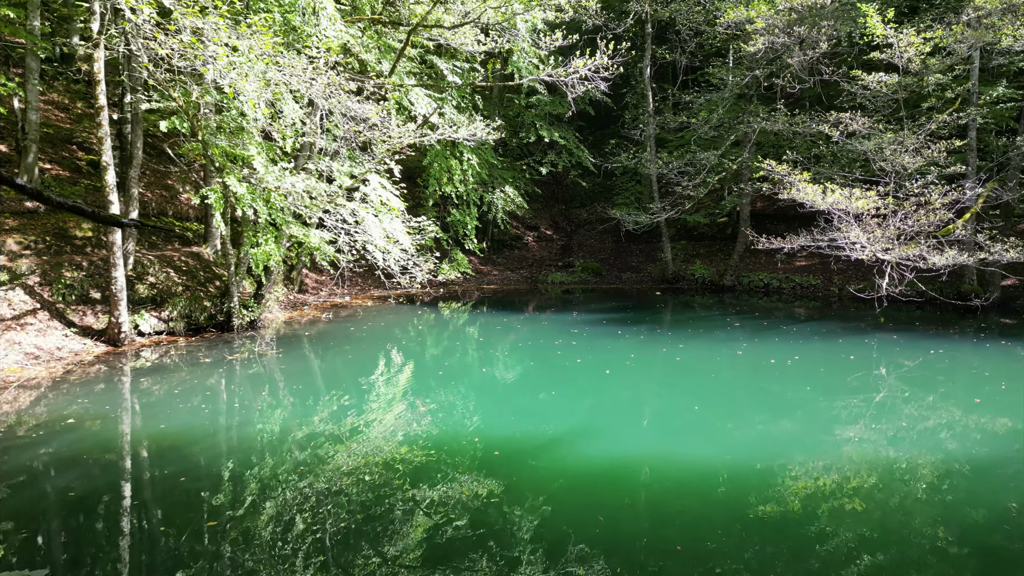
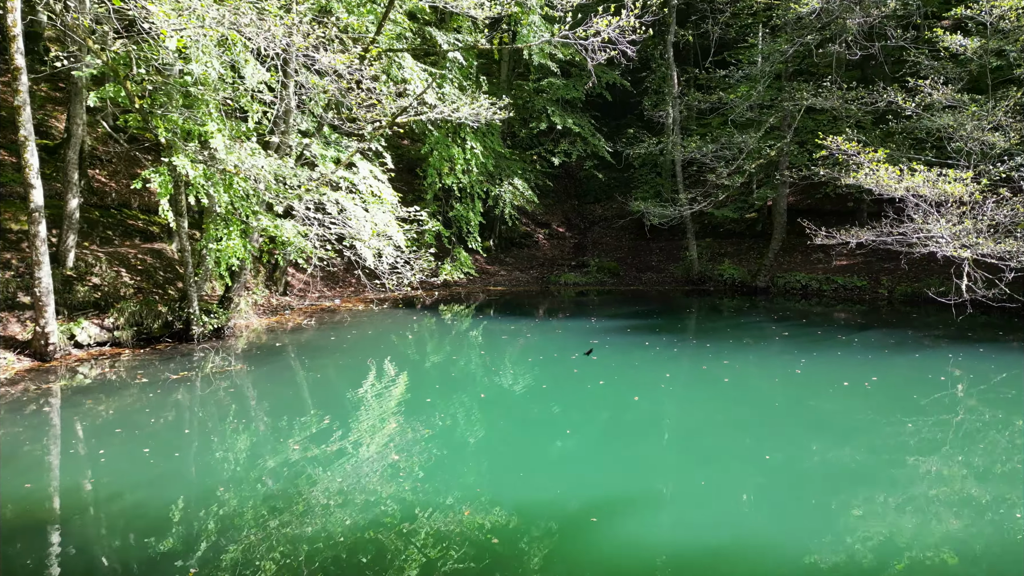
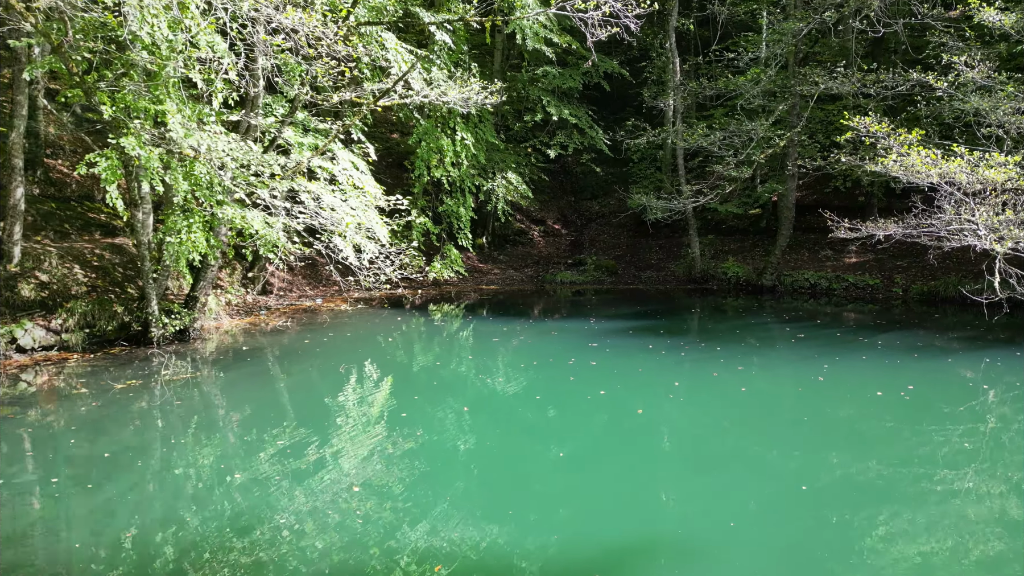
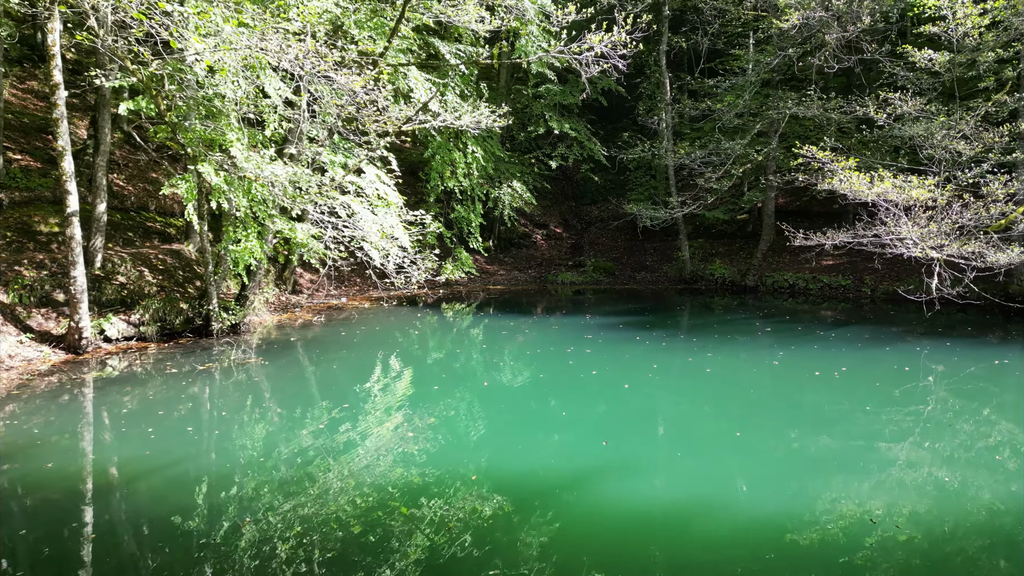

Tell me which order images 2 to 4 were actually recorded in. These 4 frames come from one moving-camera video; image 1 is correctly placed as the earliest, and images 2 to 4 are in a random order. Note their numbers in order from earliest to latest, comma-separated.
4, 2, 3
